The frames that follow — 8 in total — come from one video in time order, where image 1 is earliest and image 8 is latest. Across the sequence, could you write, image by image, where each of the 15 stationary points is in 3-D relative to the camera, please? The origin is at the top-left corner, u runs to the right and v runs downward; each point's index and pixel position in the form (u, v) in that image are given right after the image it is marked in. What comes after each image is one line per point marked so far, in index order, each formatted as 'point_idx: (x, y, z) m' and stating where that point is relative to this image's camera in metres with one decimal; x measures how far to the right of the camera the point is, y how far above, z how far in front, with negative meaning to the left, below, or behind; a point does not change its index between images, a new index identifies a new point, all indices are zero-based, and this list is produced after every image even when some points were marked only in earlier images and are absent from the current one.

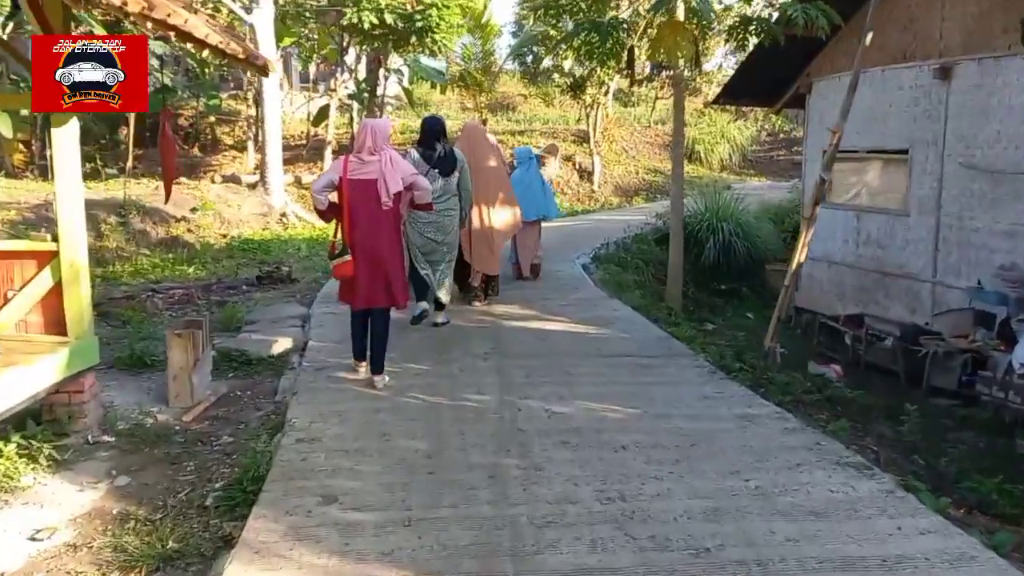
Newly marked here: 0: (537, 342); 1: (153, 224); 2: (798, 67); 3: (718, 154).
0: (+0.2, -0.4, +6.1) m
1: (-5.1, +0.9, +12.9) m
2: (+3.3, +2.6, +10.4) m
3: (+4.5, +2.9, +19.8) m
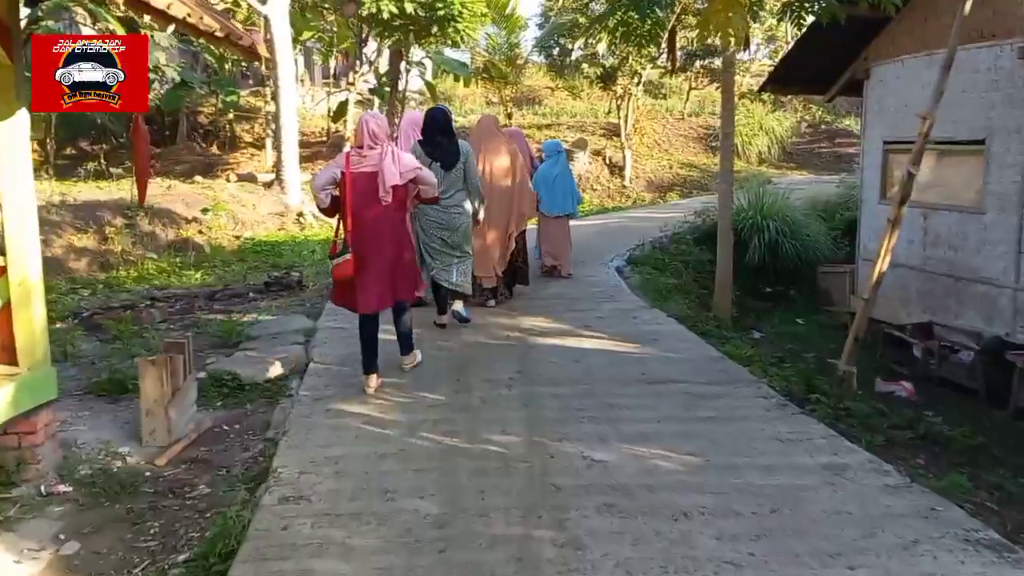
0: (+0.3, -0.4, +5.3) m
1: (-4.7, +0.9, +12.2) m
2: (+3.6, +2.5, +9.5) m
3: (+5.1, +2.9, +18.8) m
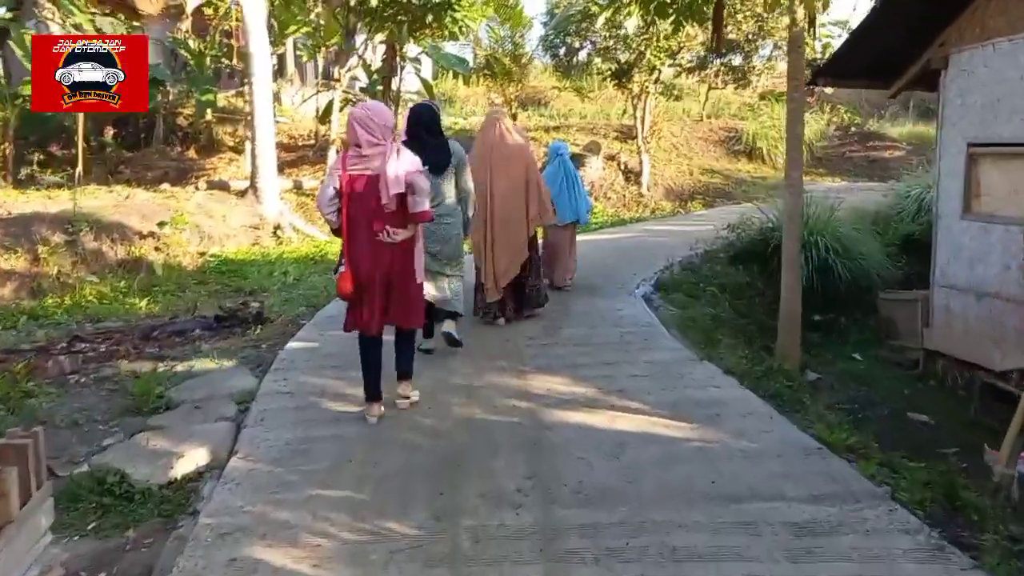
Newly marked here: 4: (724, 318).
0: (+0.4, -0.7, +3.7) m
1: (-4.7, +0.6, +10.6) m
2: (+3.6, +2.2, +7.9) m
3: (+5.1, +2.6, +17.2) m
4: (+2.0, -0.3, +8.4) m
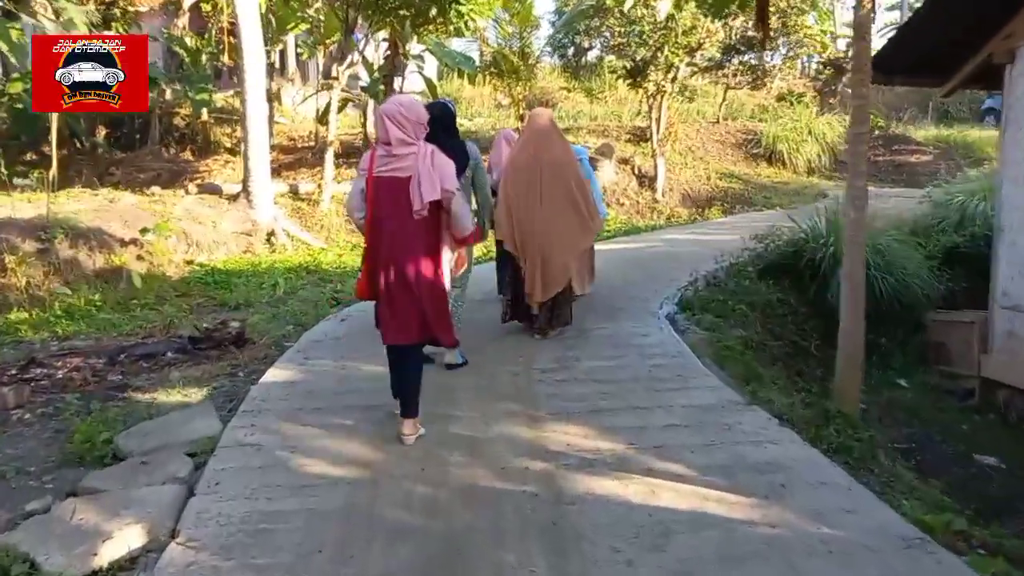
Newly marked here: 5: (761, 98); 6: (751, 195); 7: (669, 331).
0: (+0.4, -0.9, +2.8) m
1: (-4.6, +0.4, +9.8) m
2: (+3.7, +2.1, +7.0) m
3: (+5.3, +2.4, +16.3) m
4: (+2.0, -0.4, +7.6) m
5: (+5.4, +4.1, +19.4) m
6: (+3.9, +1.5, +14.7) m
7: (+1.1, -0.3, +6.5) m
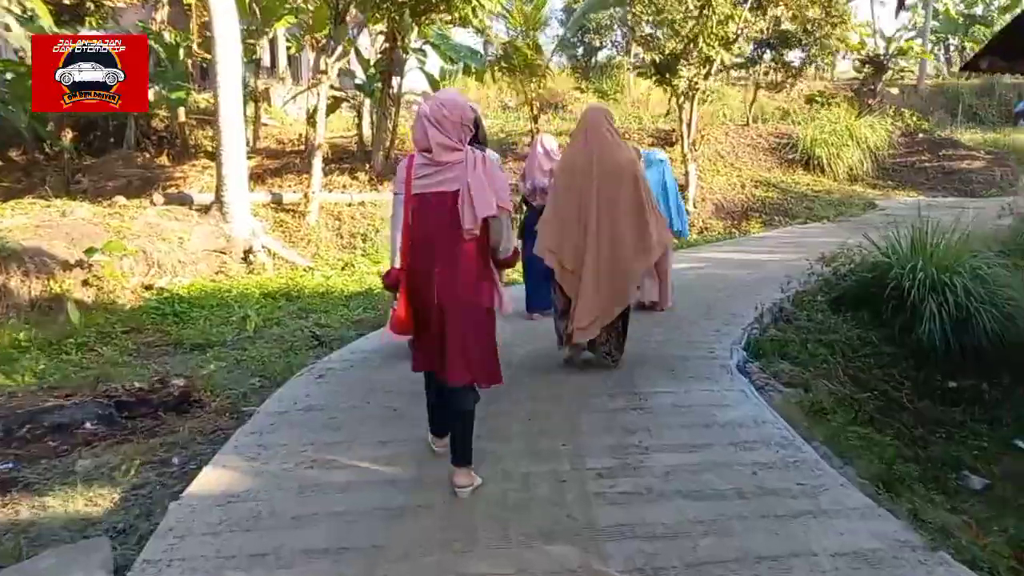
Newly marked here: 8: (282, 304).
0: (+0.6, -1.1, +1.2) m
1: (-4.4, +0.1, +8.2) m
2: (+3.9, +1.8, +5.5) m
3: (+5.4, +2.1, +14.7) m
4: (+2.2, -0.7, +6.0) m
5: (+5.5, +3.7, +17.8) m
6: (+4.0, +1.2, +13.1) m
7: (+1.3, -0.6, +4.9) m
8: (-2.2, -0.2, +8.6) m
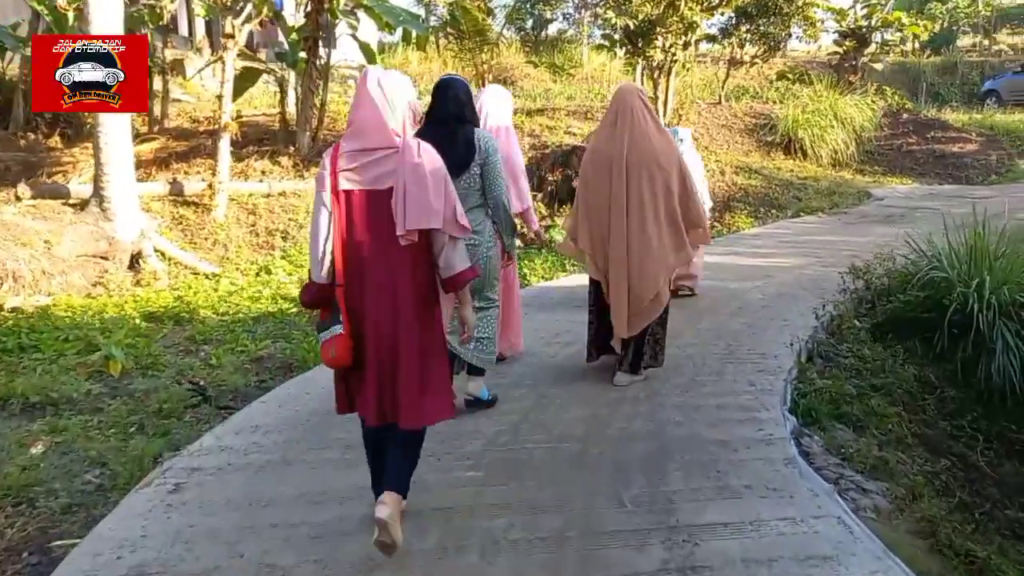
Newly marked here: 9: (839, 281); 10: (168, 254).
0: (+0.7, -1.4, -0.5) m
1: (-4.8, -0.1, +6.1) m
2: (+3.7, +1.6, +3.9) m
3: (+4.7, +2.1, +13.2) m
4: (+2.0, -0.9, +4.3) m
5: (+4.5, +3.8, +16.2) m
6: (+3.4, +1.2, +11.5) m
7: (+1.2, -0.8, +3.2) m
8: (-2.5, -0.3, +6.6) m
9: (+2.4, +0.1, +6.8) m
10: (-3.3, +0.3, +8.8) m
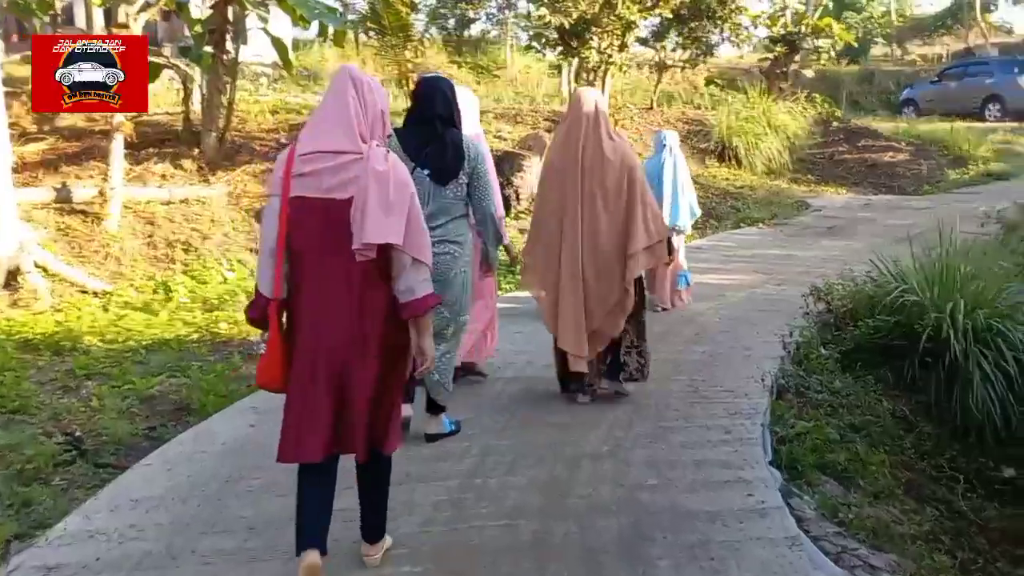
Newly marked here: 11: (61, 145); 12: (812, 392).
0: (+0.9, -1.5, -1.1) m
1: (-5.2, -0.2, +5.0) m
2: (+3.5, +1.5, +3.5) m
3: (+3.6, +2.0, +12.9) m
4: (+1.8, -1.1, +3.8) m
5: (+3.2, +3.7, +15.9) m
6: (+2.5, +1.0, +11.1) m
7: (+1.0, -0.9, +2.6) m
8: (-3.0, -0.5, +5.7) m
9: (+2.0, -0.1, +6.3) m
10: (-3.9, +0.1, +7.7) m
11: (-5.7, +1.8, +11.4) m
12: (+1.6, -0.6, +4.9) m
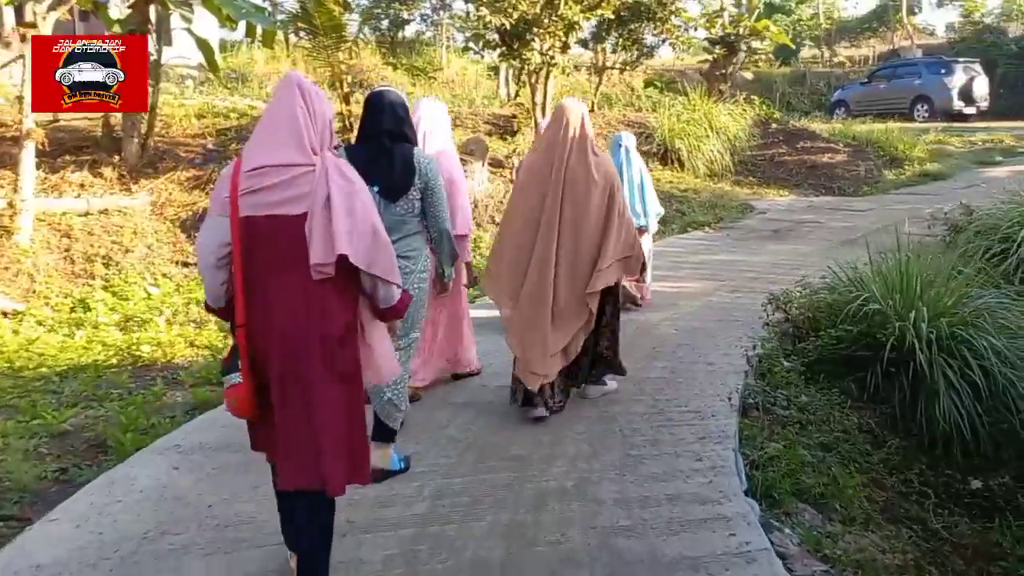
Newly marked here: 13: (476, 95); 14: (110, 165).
0: (+1.1, -1.6, -1.4) m
1: (-5.4, -0.4, +4.3) m
2: (+3.3, +1.4, +3.4) m
3: (+2.8, +1.9, +12.8) m
4: (+1.6, -1.1, +3.6) m
5: (+2.1, +3.6, +15.7) m
6: (+1.8, +1.0, +10.9) m
7: (+1.0, -1.0, +2.3) m
8: (-3.3, -0.6, +5.1) m
9: (+1.6, -0.1, +6.0) m
10: (-4.4, 0.0, +7.1) m
11: (-6.4, +1.6, +10.7) m
12: (+1.4, -0.6, +4.6) m
13: (-0.6, +3.1, +14.4) m
14: (-4.5, +1.4, +10.0) m
